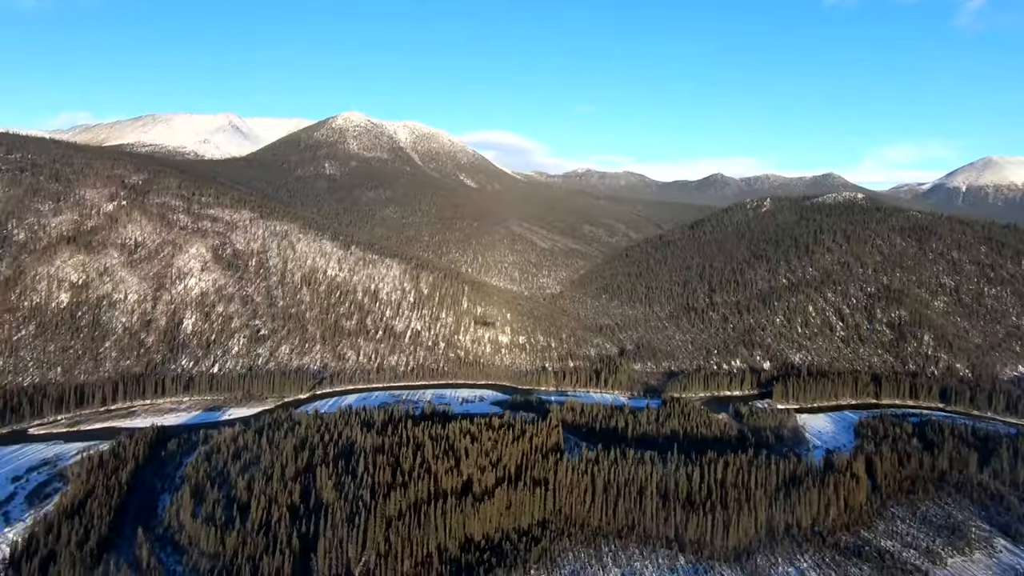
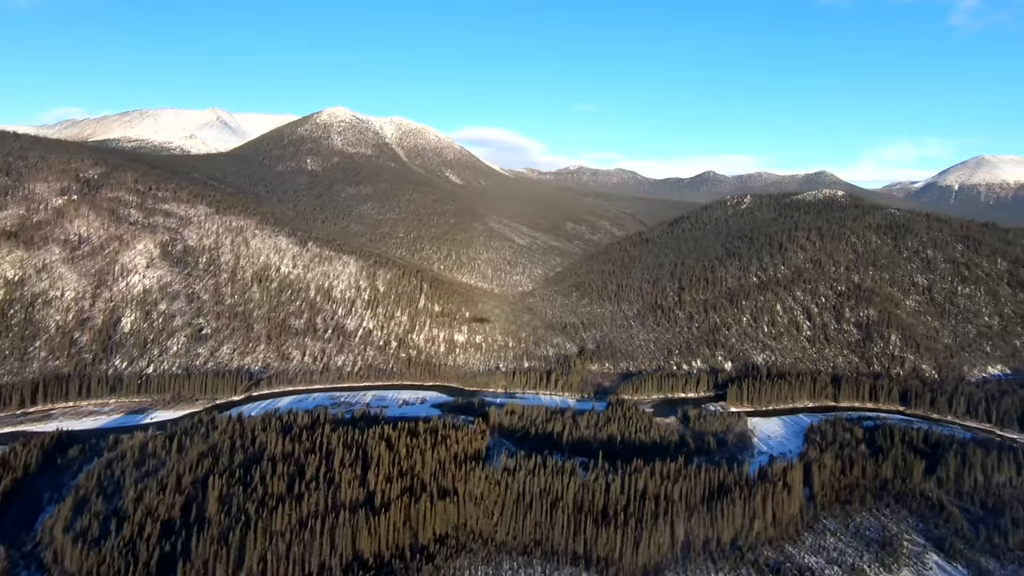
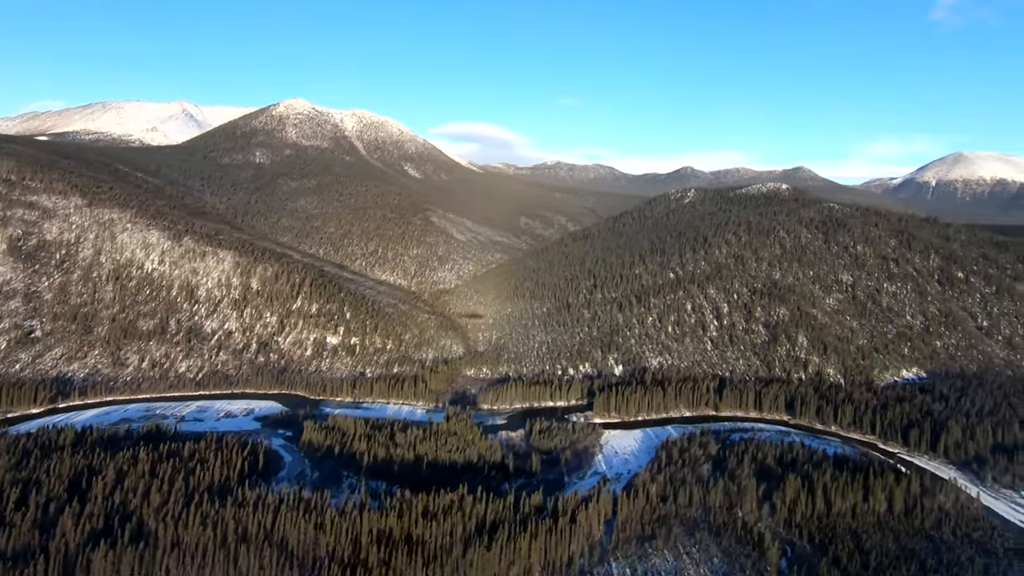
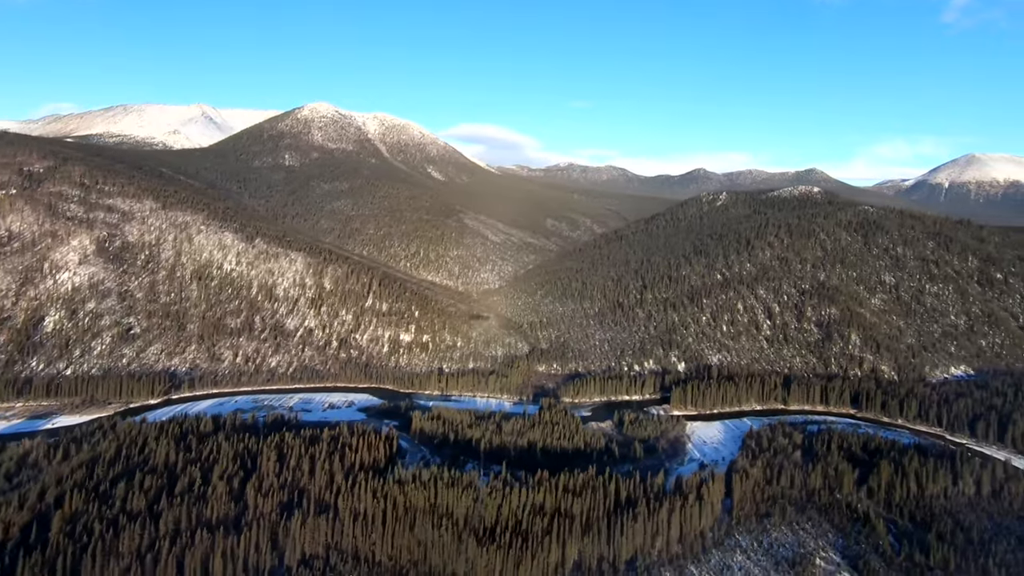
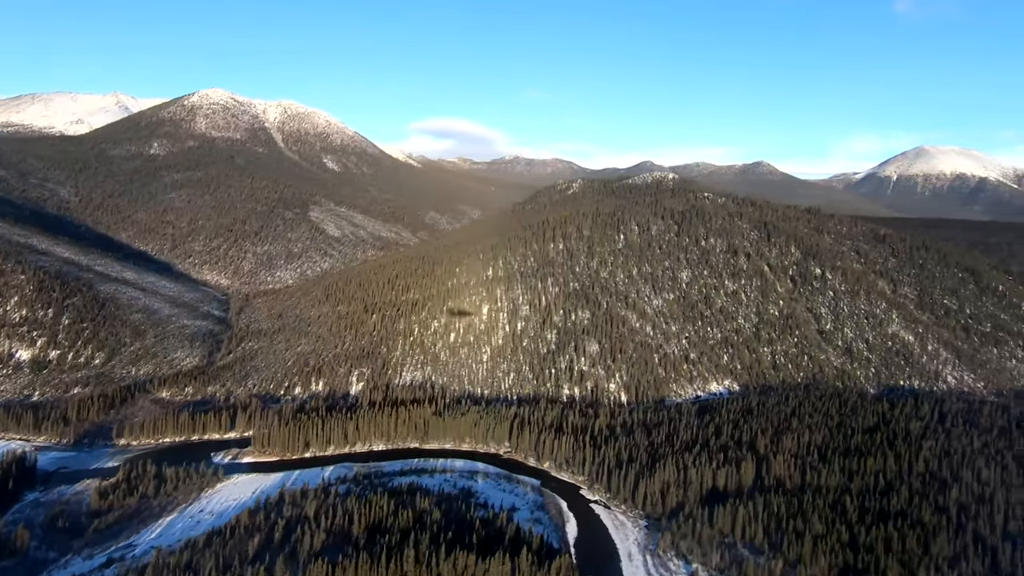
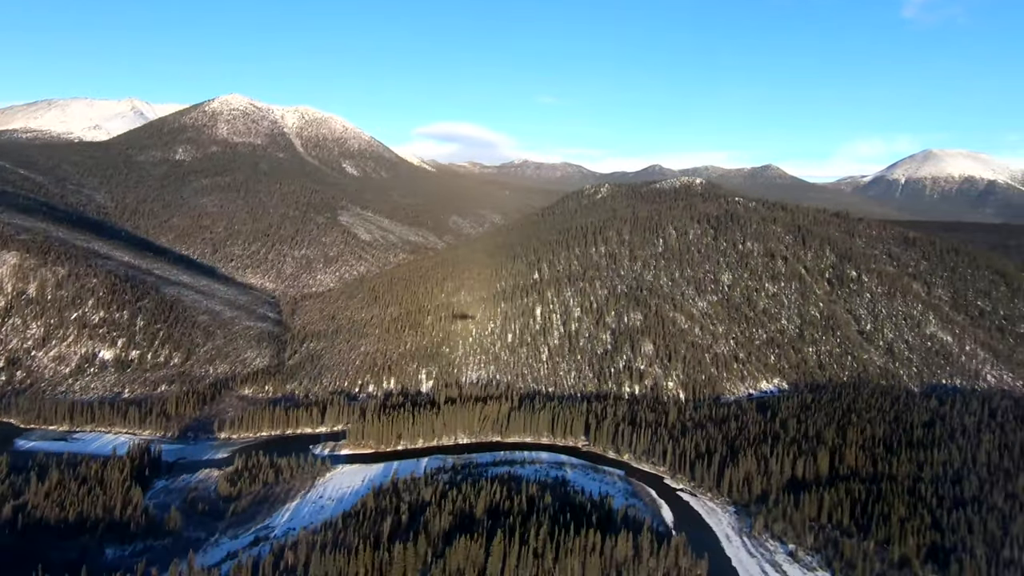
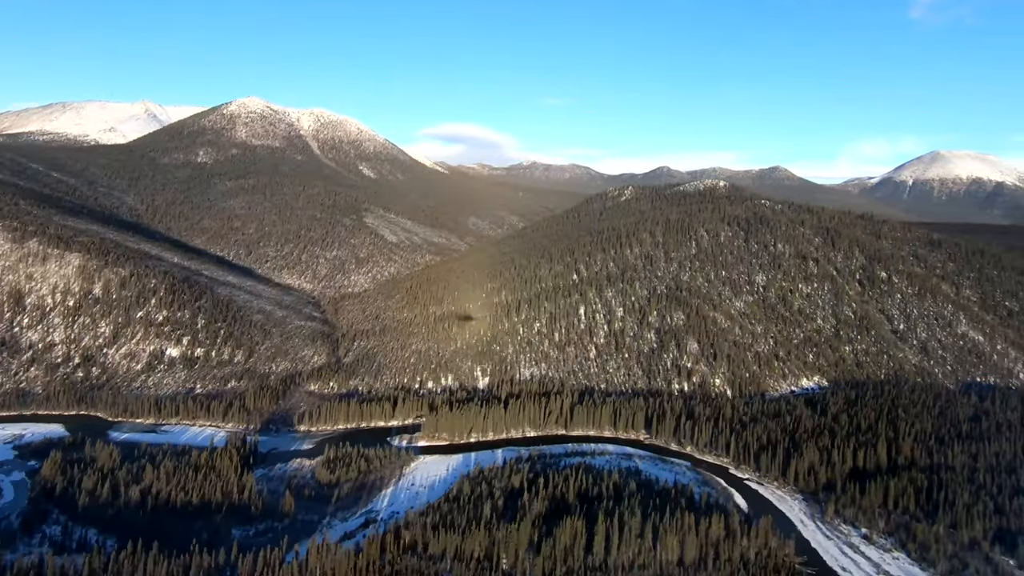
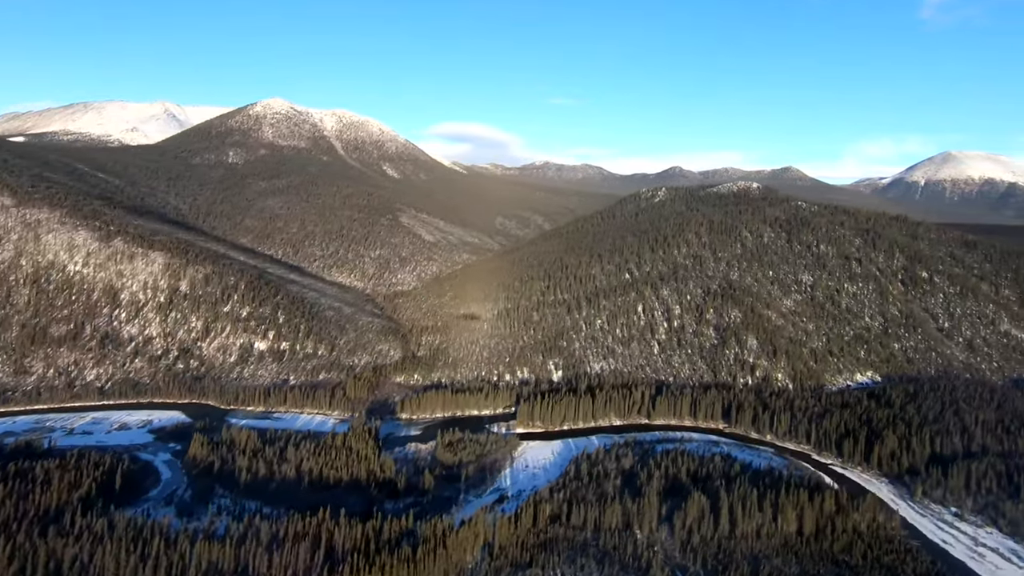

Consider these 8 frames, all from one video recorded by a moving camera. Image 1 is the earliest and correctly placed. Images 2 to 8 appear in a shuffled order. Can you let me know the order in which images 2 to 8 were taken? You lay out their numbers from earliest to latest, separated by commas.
2, 4, 3, 8, 7, 6, 5
